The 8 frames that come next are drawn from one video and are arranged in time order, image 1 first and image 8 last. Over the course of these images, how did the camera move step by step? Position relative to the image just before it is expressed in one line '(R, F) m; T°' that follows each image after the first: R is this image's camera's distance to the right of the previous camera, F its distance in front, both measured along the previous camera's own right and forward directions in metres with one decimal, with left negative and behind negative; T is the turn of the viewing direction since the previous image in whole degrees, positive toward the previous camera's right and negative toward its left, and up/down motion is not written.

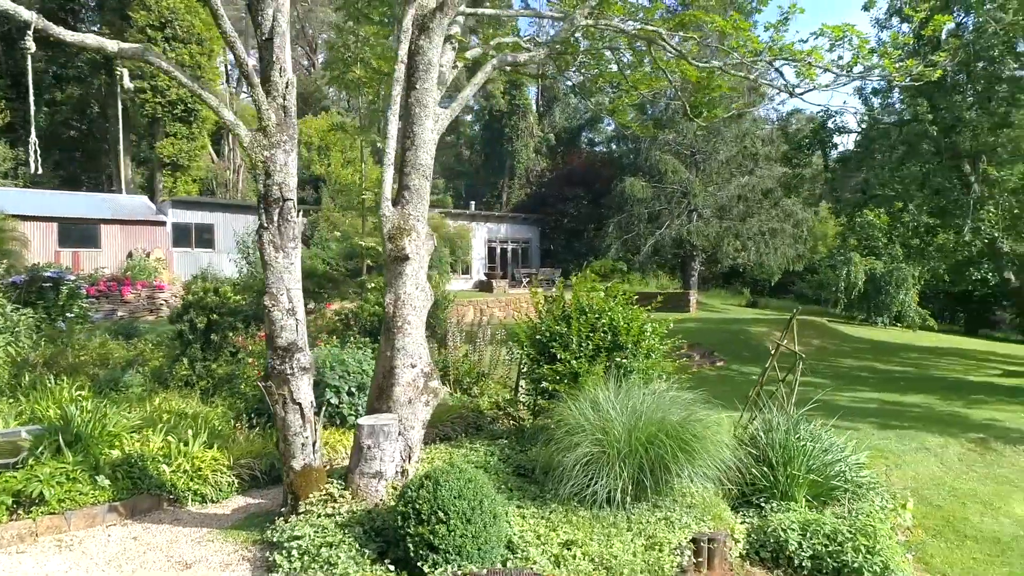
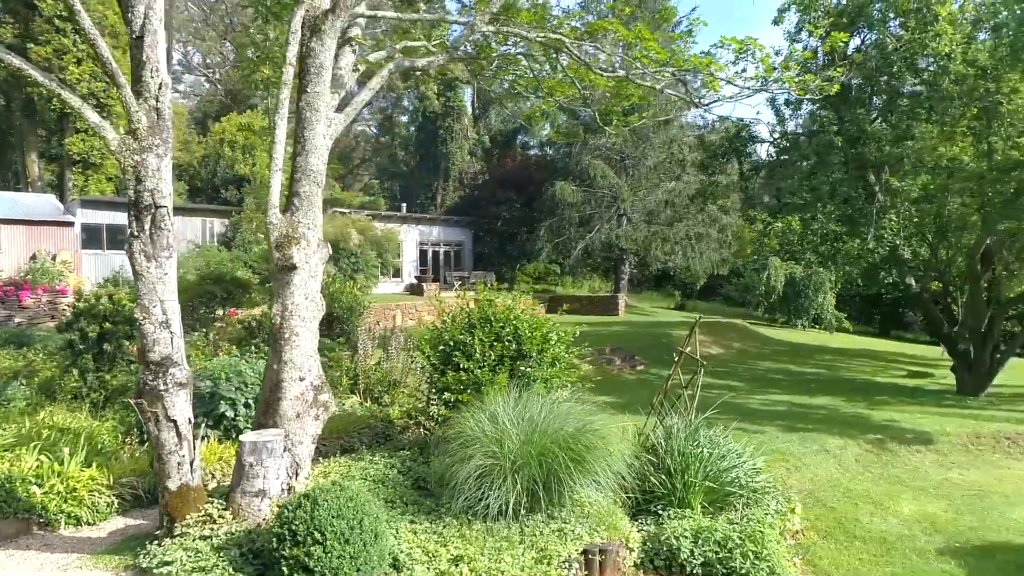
(+0.3, +0.1) m; +5°
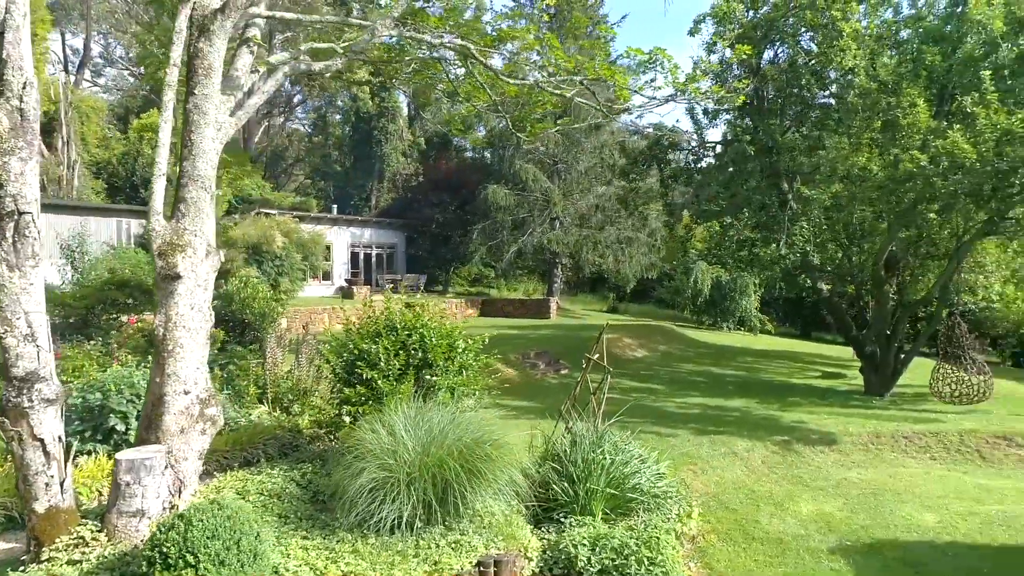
(+0.3, 0.0) m; +5°
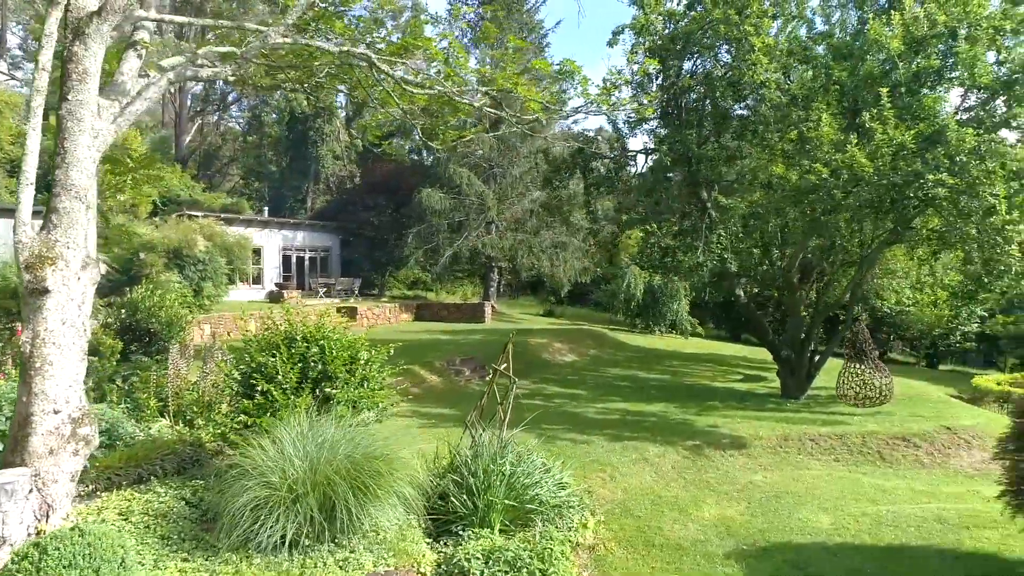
(+0.4, 0.0) m; +4°
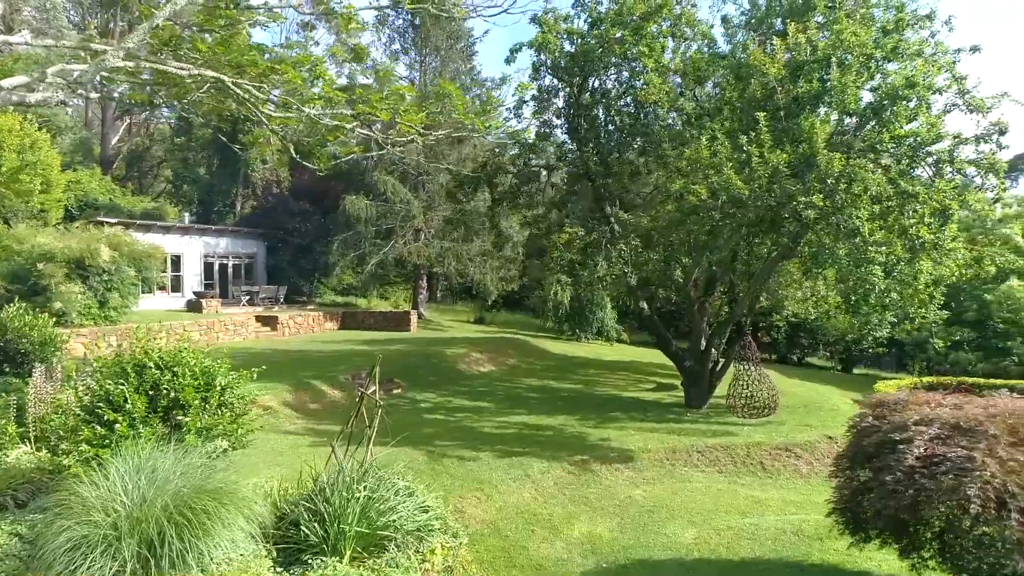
(+0.8, -0.1) m; +4°
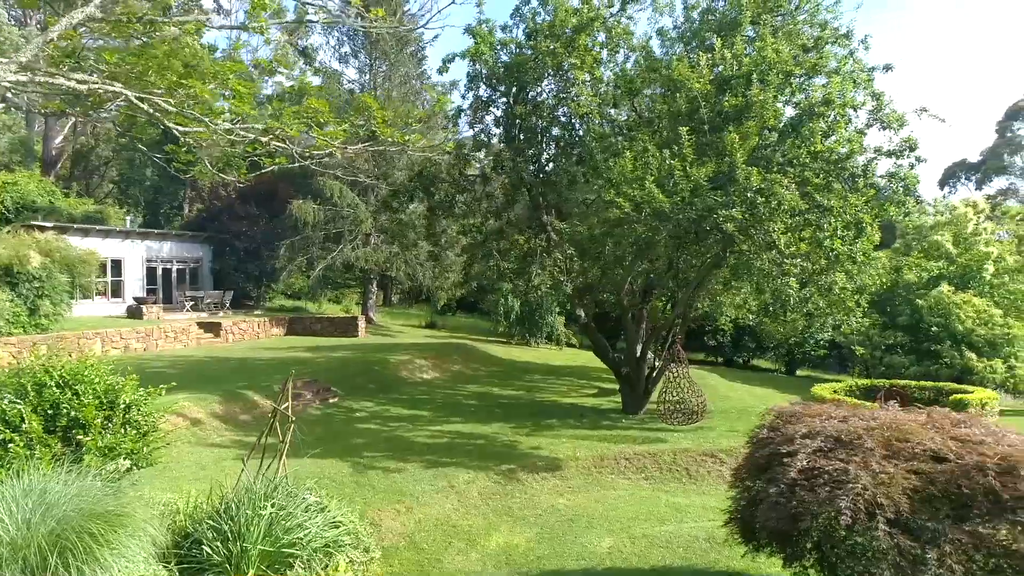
(+0.5, -0.1) m; +3°
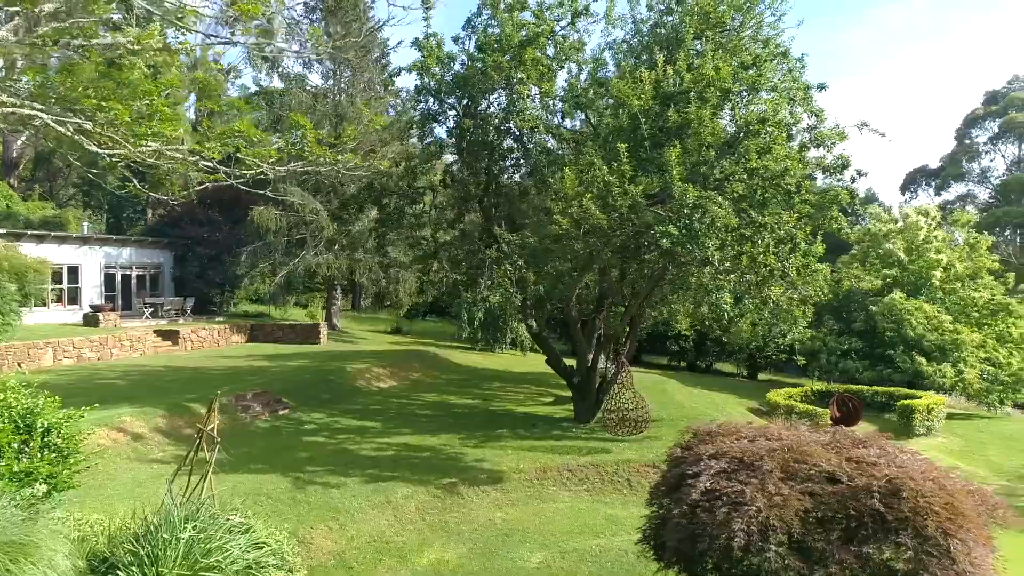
(+0.5, -0.1) m; +2°
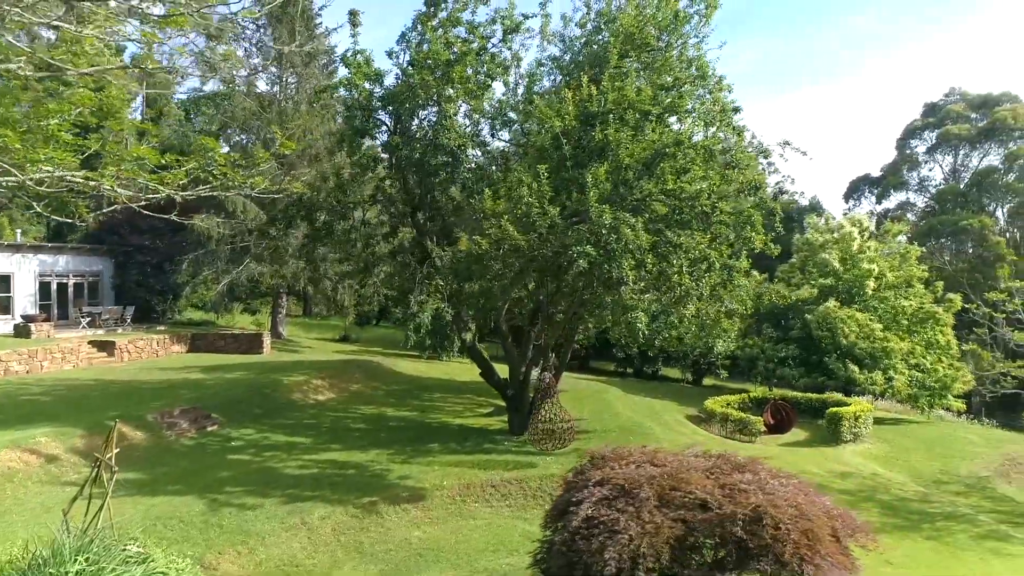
(+0.6, -0.1) m; +3°
